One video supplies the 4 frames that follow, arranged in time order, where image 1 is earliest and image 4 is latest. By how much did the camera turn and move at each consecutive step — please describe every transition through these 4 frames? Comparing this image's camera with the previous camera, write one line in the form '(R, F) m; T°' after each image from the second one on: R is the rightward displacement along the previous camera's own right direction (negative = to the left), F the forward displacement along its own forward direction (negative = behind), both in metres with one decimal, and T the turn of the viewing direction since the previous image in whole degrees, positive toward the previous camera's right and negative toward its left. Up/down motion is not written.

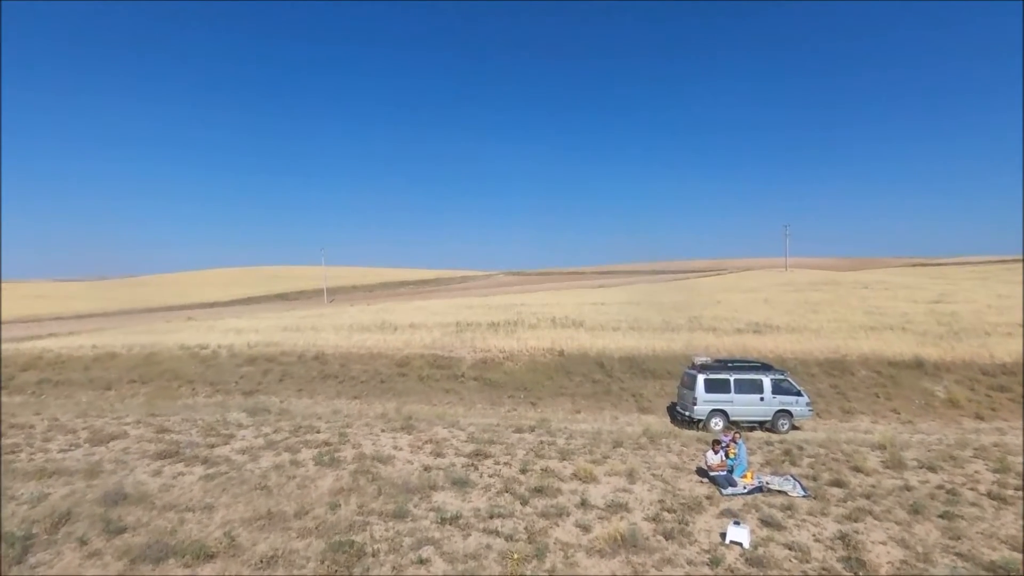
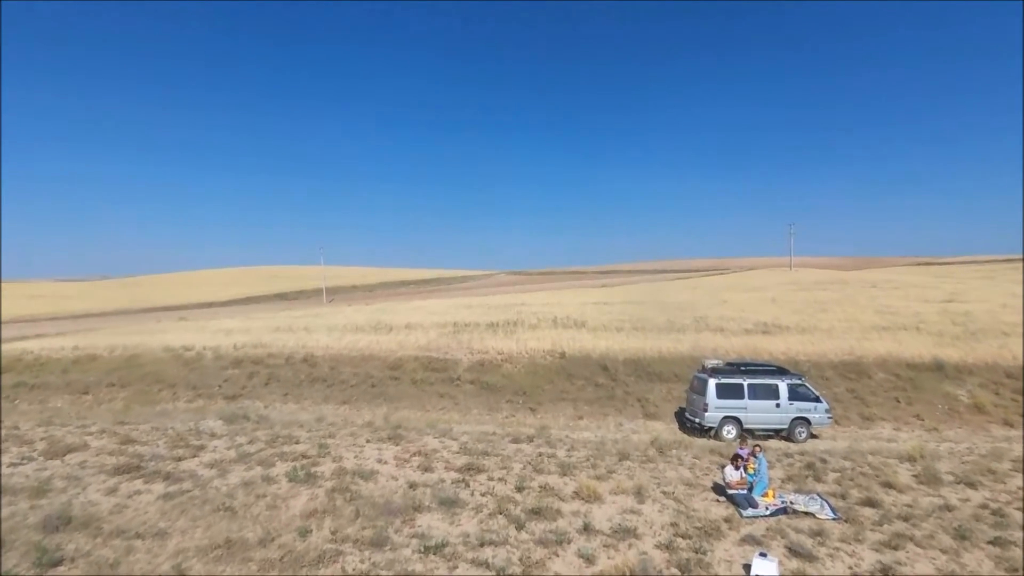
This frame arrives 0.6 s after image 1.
(+0.1, +1.1) m; 0°
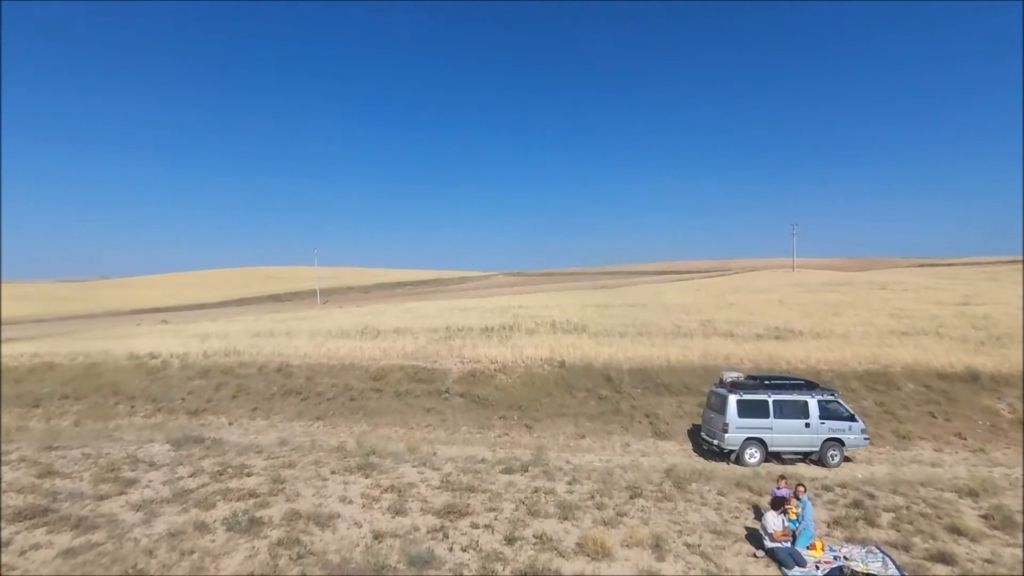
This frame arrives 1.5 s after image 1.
(+0.1, +1.9) m; 0°
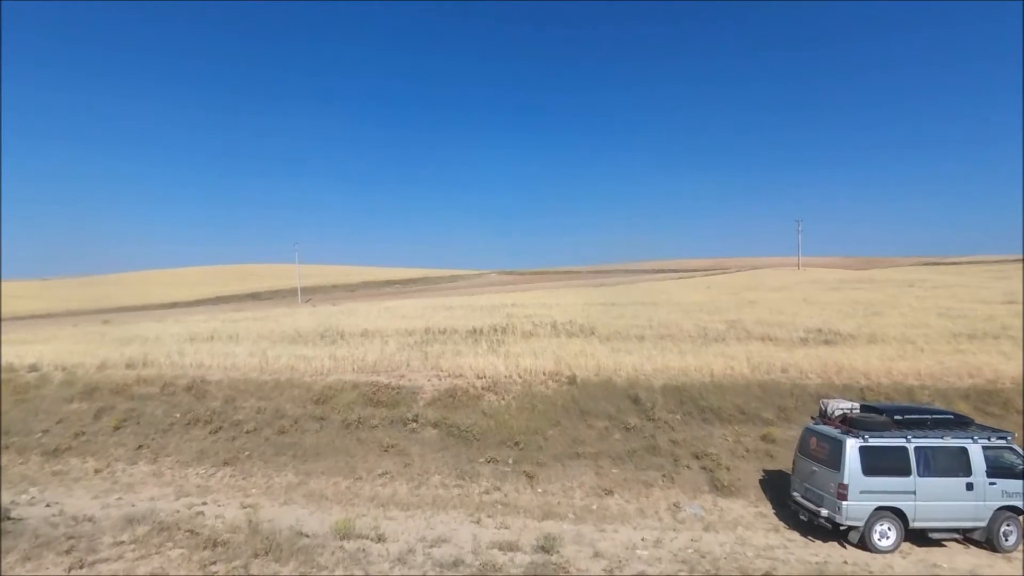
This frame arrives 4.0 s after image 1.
(0.0, +5.1) m; +1°
